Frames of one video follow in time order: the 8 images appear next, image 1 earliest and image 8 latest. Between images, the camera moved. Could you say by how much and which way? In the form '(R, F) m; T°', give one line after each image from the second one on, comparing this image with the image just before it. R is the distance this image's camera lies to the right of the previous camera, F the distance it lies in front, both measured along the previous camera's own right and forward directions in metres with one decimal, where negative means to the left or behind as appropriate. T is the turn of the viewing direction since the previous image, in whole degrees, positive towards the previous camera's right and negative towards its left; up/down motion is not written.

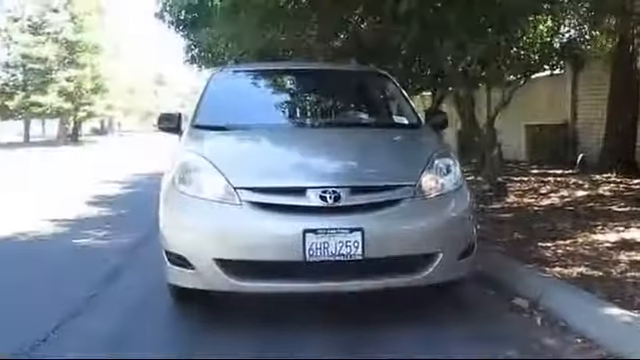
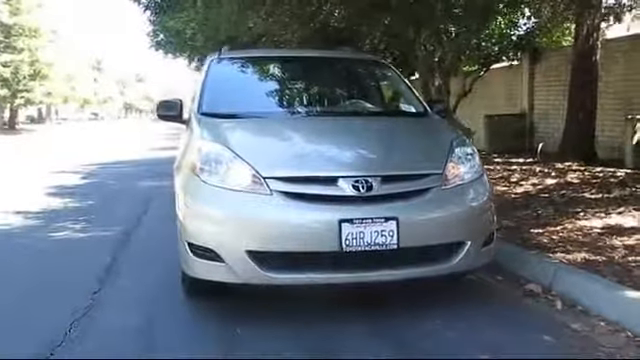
(-0.7, +0.1) m; +7°
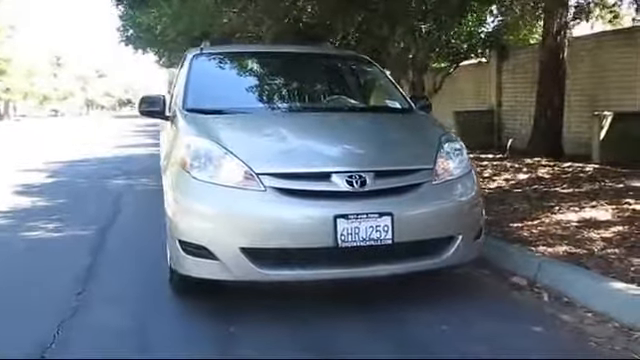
(-0.2, 0.0) m; +3°
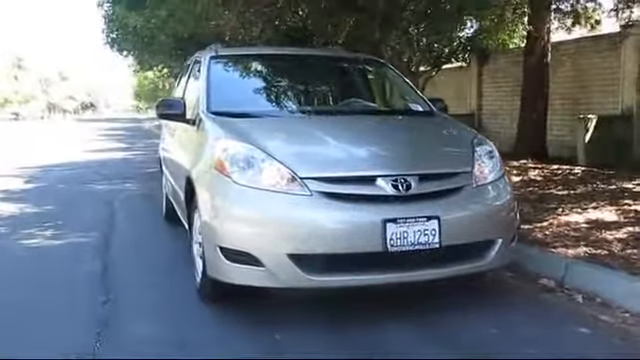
(-0.6, +0.1) m; +5°
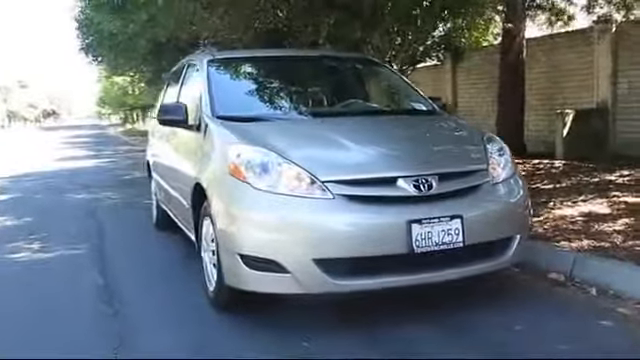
(-0.4, +0.1) m; +4°
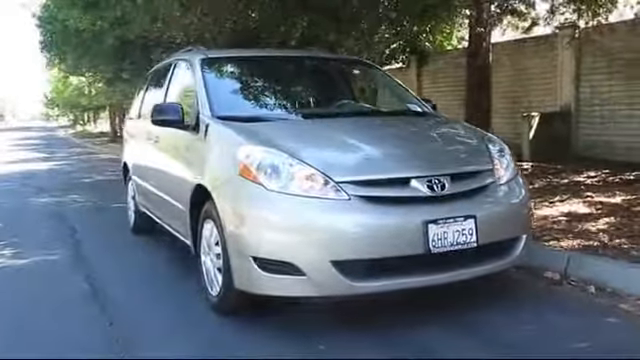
(-0.5, +0.1) m; +5°
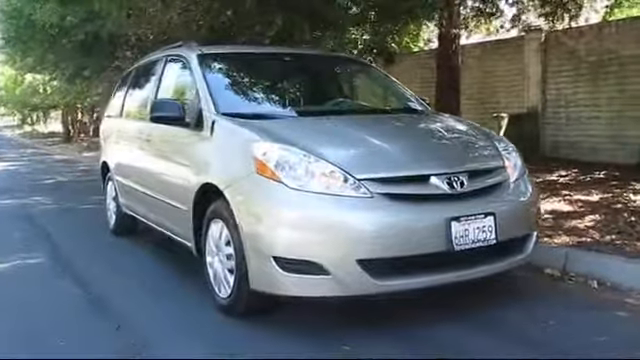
(-0.5, +0.1) m; +5°
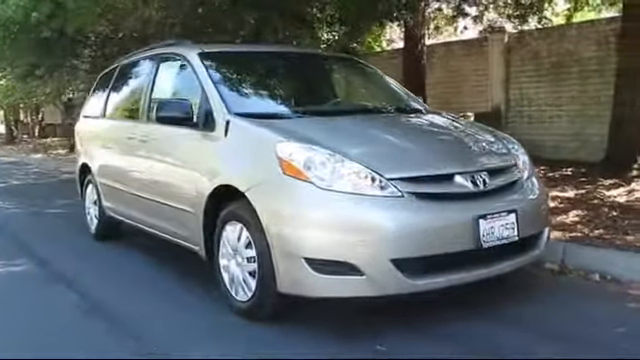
(-0.6, +0.1) m; +6°
